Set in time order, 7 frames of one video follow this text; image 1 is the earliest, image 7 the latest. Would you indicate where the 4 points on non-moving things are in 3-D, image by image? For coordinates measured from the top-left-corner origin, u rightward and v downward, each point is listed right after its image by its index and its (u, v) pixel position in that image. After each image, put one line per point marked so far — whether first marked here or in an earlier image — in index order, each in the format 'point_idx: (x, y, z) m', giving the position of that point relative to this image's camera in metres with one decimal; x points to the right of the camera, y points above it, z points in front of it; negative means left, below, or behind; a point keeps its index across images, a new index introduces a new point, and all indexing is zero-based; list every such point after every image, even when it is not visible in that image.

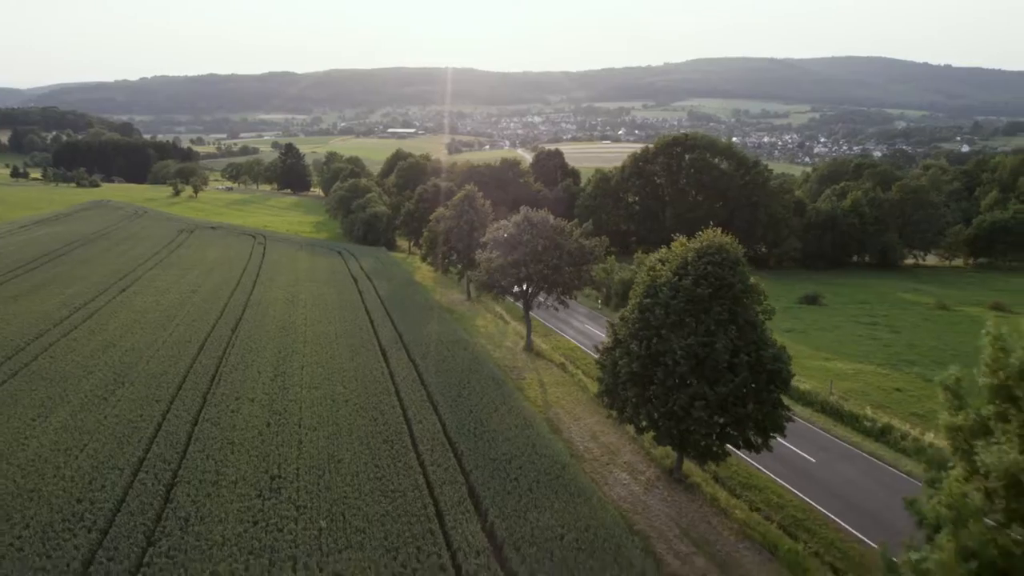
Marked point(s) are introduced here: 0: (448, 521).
0: (-1.7, -6.2, +19.0) m
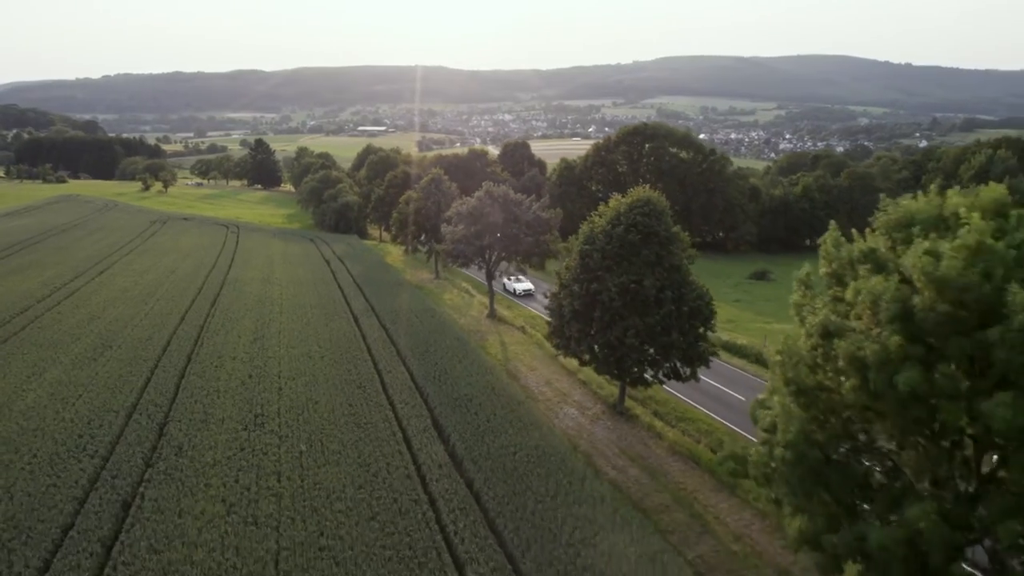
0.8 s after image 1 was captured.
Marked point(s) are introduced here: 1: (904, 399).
0: (-3.0, -4.7, +21.5) m
1: (+5.2, -1.5, +10.0) m
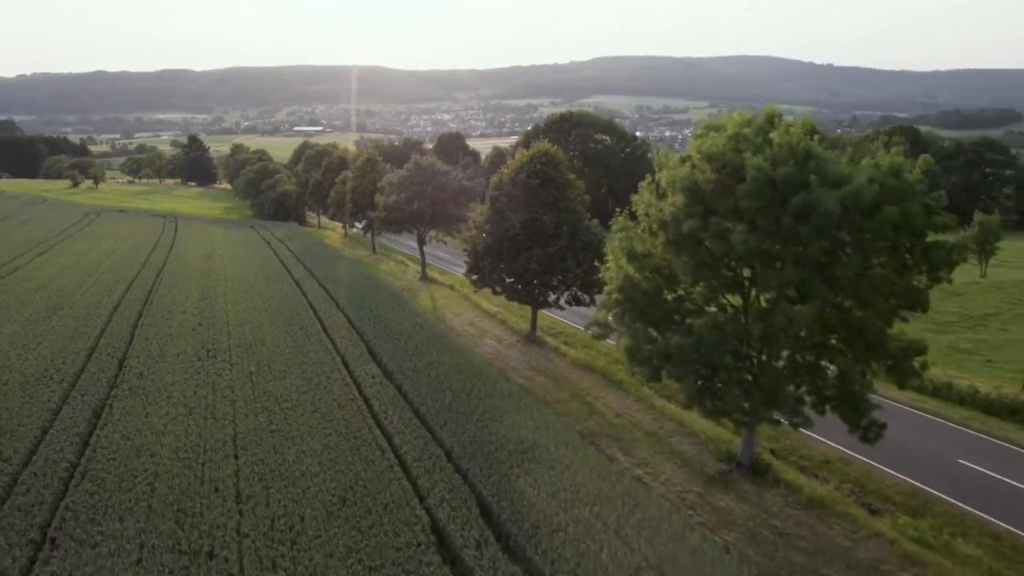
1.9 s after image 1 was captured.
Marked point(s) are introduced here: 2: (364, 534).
0: (-5.6, -2.6, +24.8) m
1: (+3.4, +0.8, +13.9) m
2: (-3.0, -4.9, +14.2) m
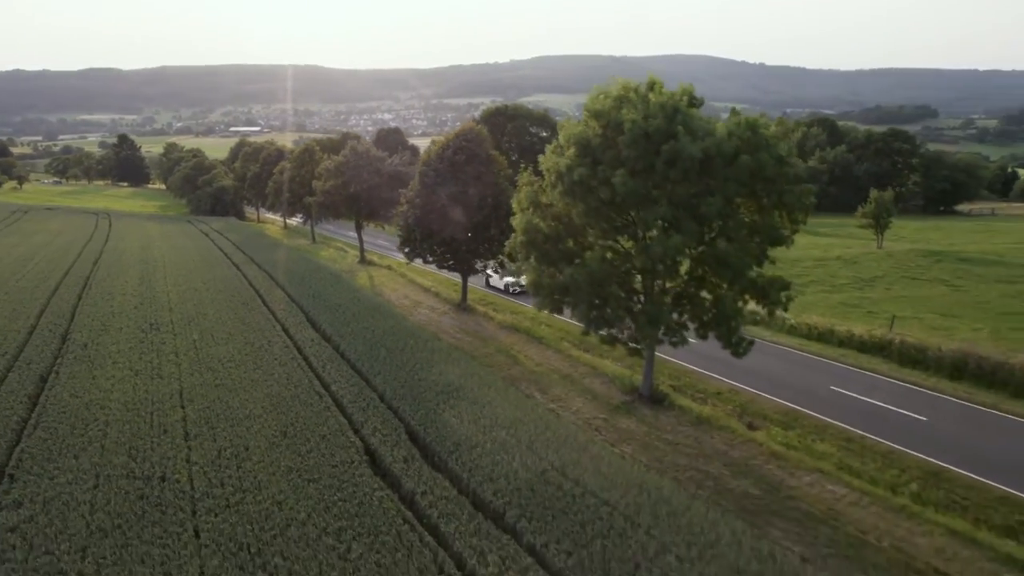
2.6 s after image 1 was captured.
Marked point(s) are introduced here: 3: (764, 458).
0: (-8.2, -1.6, +26.2) m
1: (+1.5, +2.1, +16.1) m
2: (-4.7, -3.8, +15.9) m
3: (+5.8, -3.9, +16.2) m
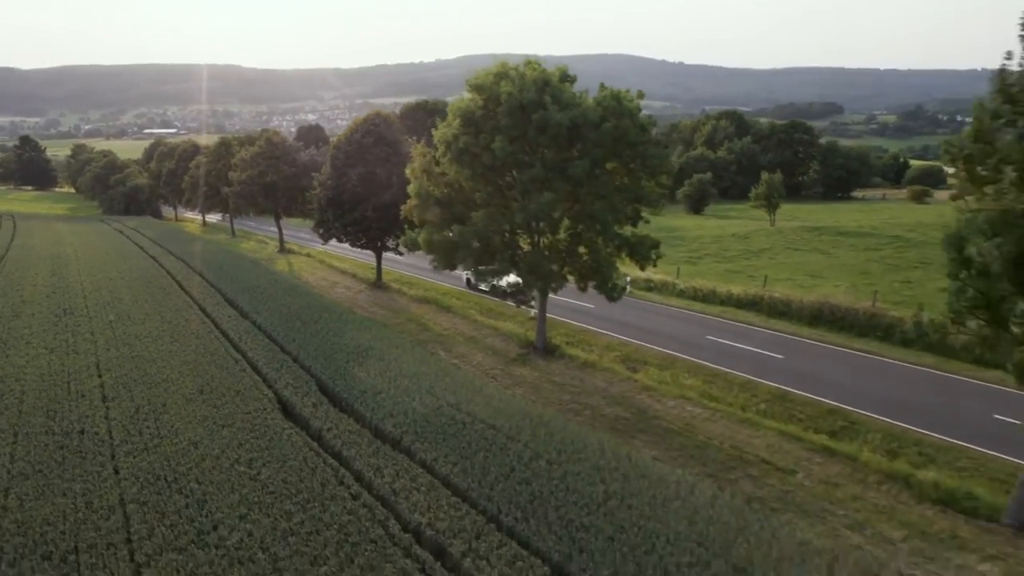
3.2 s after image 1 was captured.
0: (-11.7, -0.8, +27.1) m
1: (-1.2, +3.2, +17.9) m
2: (-7.1, -2.9, +17.1) m
3: (+3.3, -2.7, +18.5) m
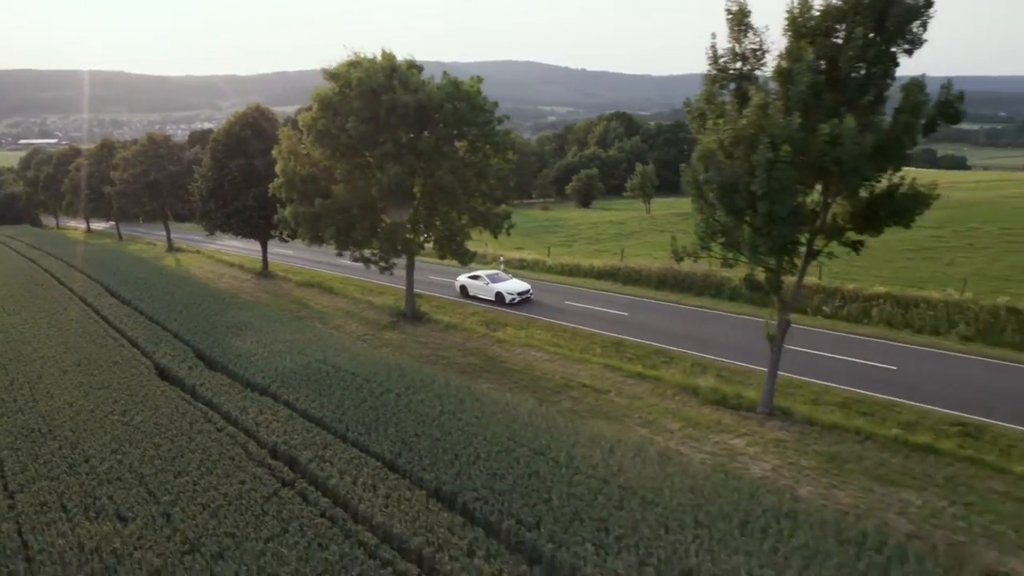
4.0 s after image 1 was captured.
0: (-16.6, -0.4, +27.5) m
1: (-5.2, +4.1, +19.7) m
2: (-10.8, -2.3, +18.1) m
3: (-0.6, -1.6, +20.8) m
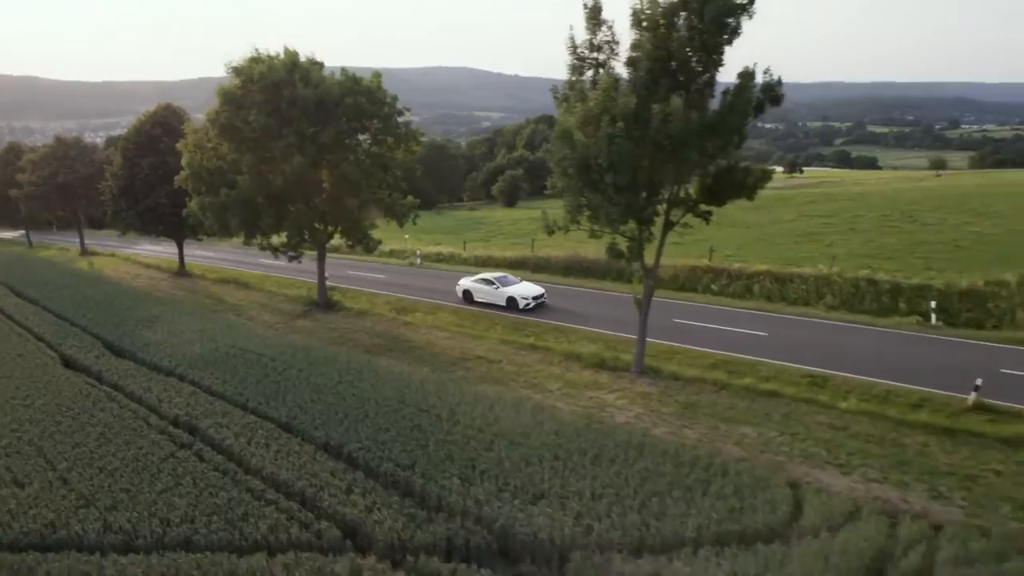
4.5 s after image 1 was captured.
0: (-20.0, -0.5, +27.1) m
1: (-8.1, +4.4, +20.4) m
2: (-13.4, -2.1, +18.3) m
3: (-3.5, -1.2, +21.7) m
